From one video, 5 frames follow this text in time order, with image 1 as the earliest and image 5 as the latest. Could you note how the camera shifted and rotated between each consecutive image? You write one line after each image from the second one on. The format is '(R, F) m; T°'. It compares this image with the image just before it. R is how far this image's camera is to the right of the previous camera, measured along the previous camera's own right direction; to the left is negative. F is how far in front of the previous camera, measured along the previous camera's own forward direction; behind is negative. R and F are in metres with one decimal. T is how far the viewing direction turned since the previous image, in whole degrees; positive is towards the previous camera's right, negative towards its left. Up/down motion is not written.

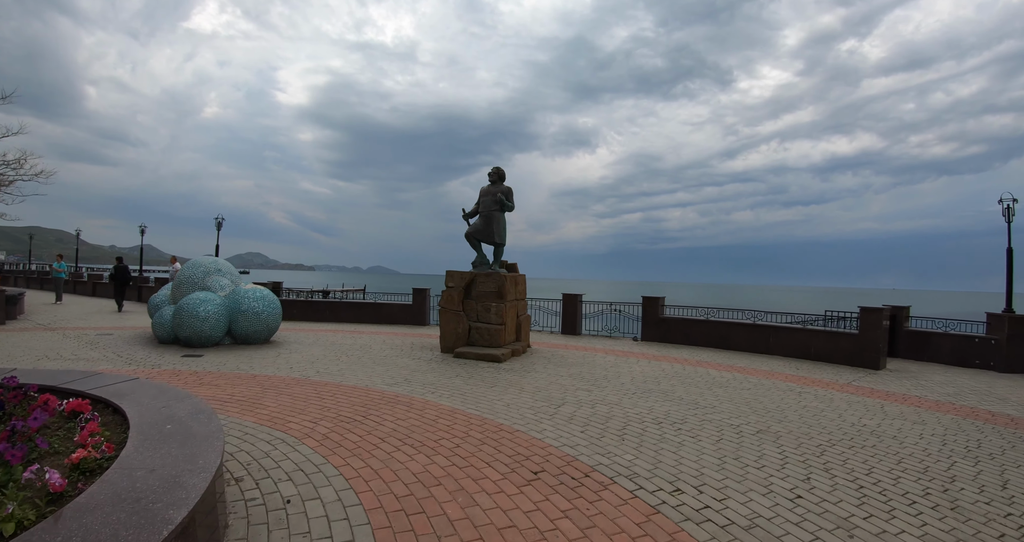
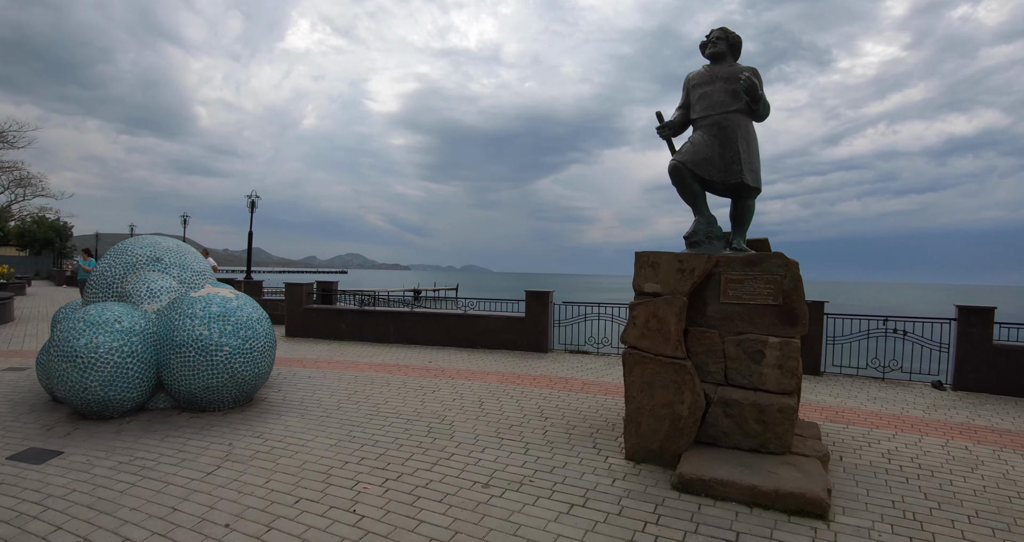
(-1.5, +5.8) m; -9°
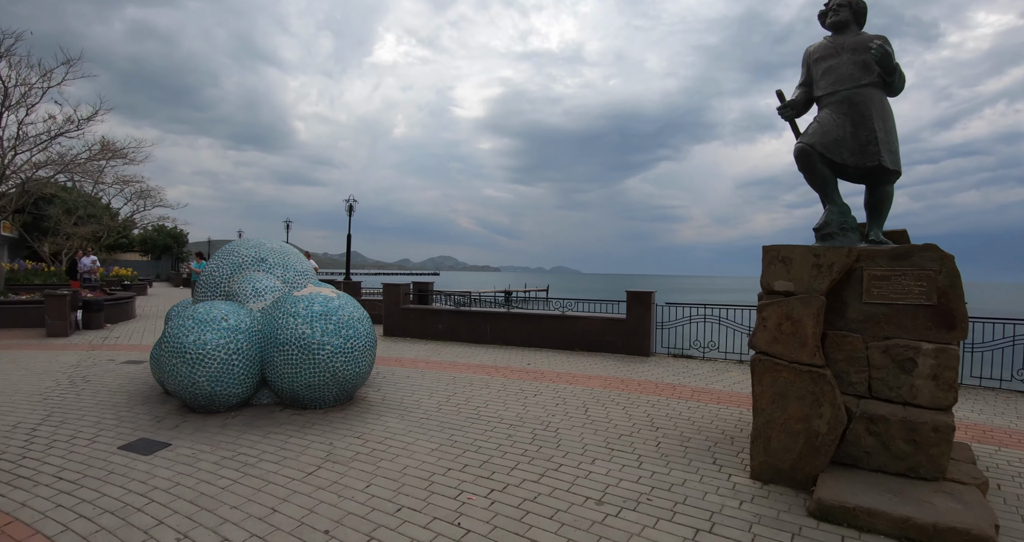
(-0.2, +0.2) m; -8°
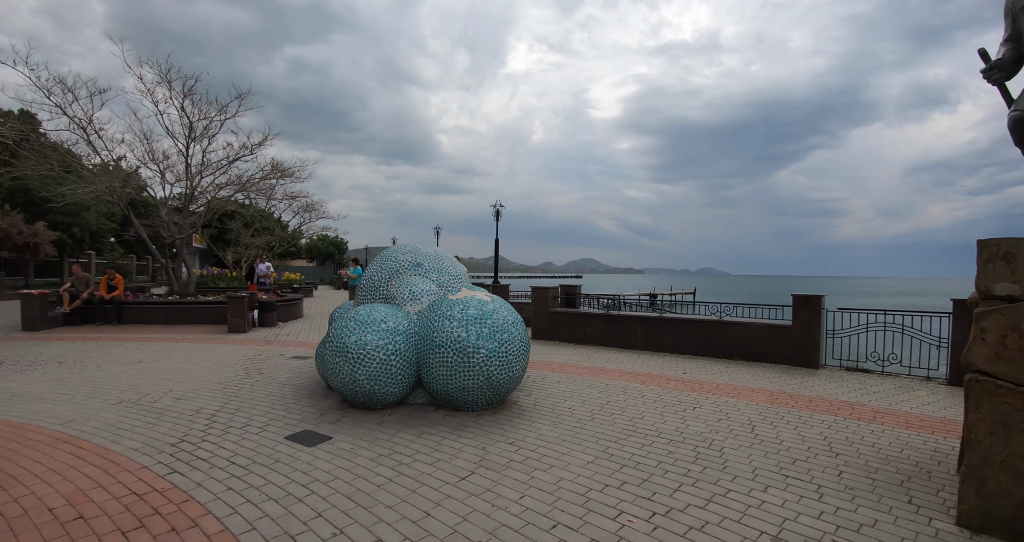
(-0.1, +0.2) m; -14°
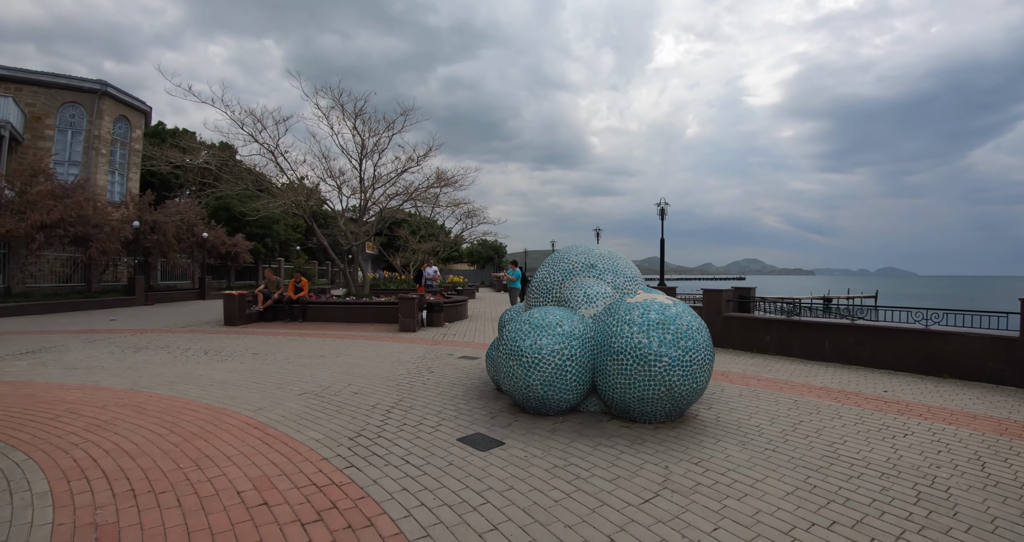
(-0.2, +0.4) m; -15°
